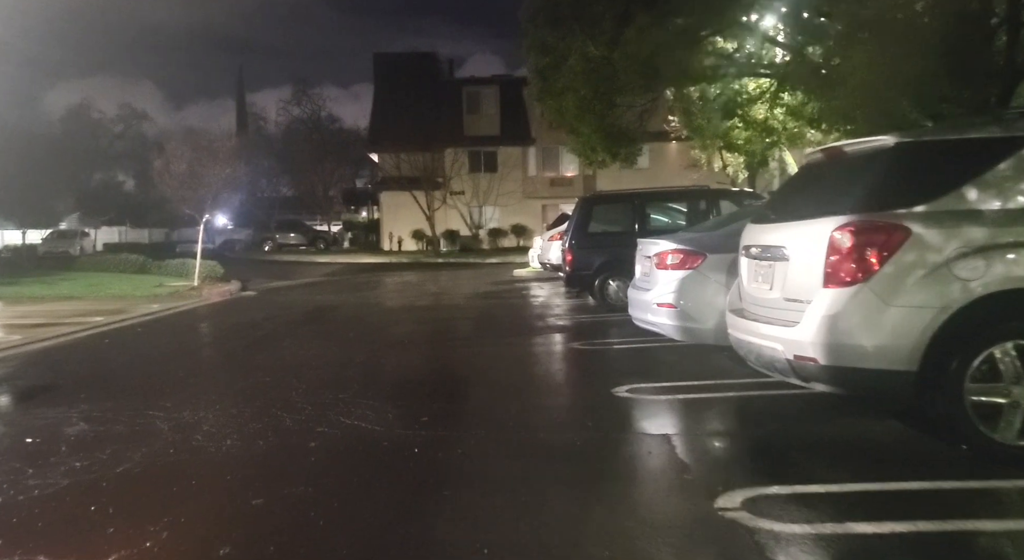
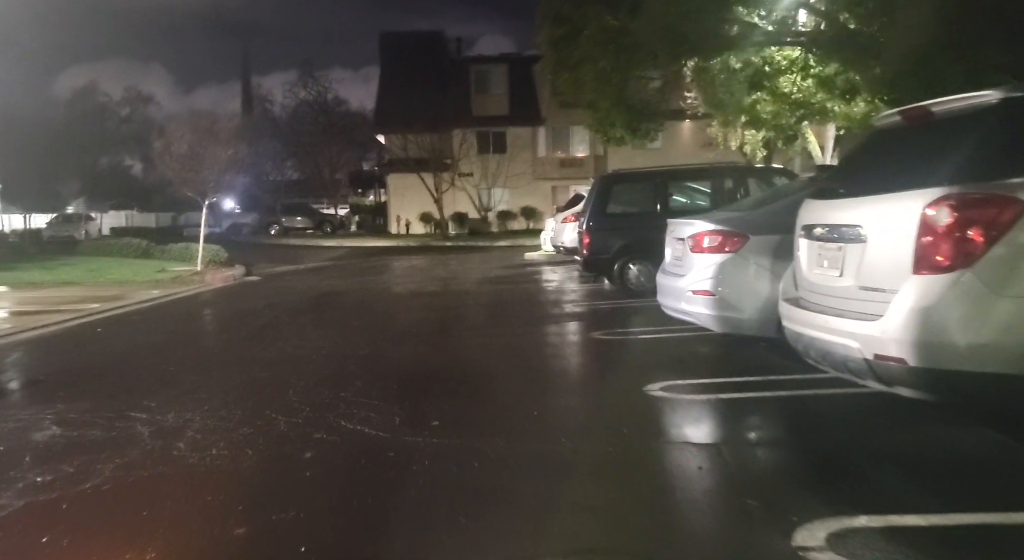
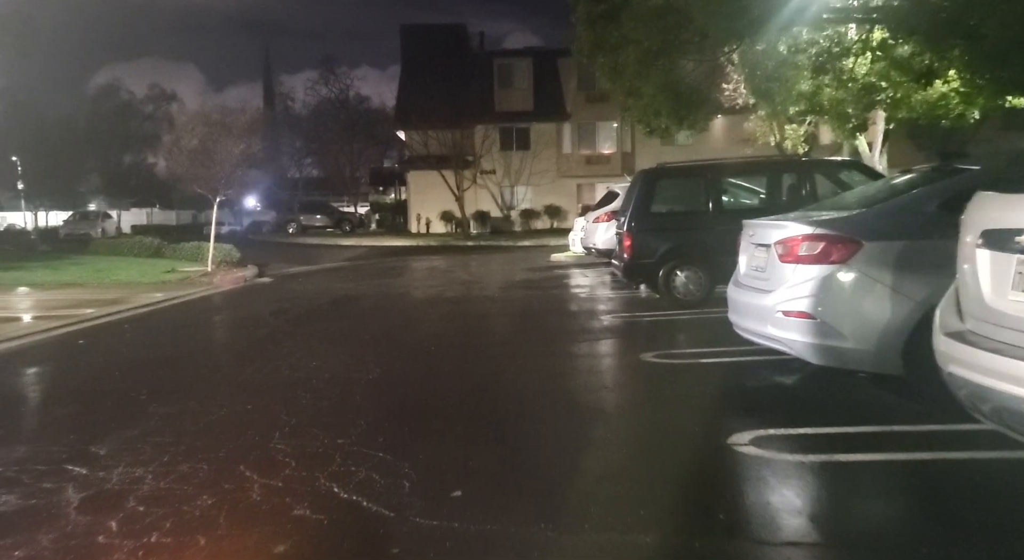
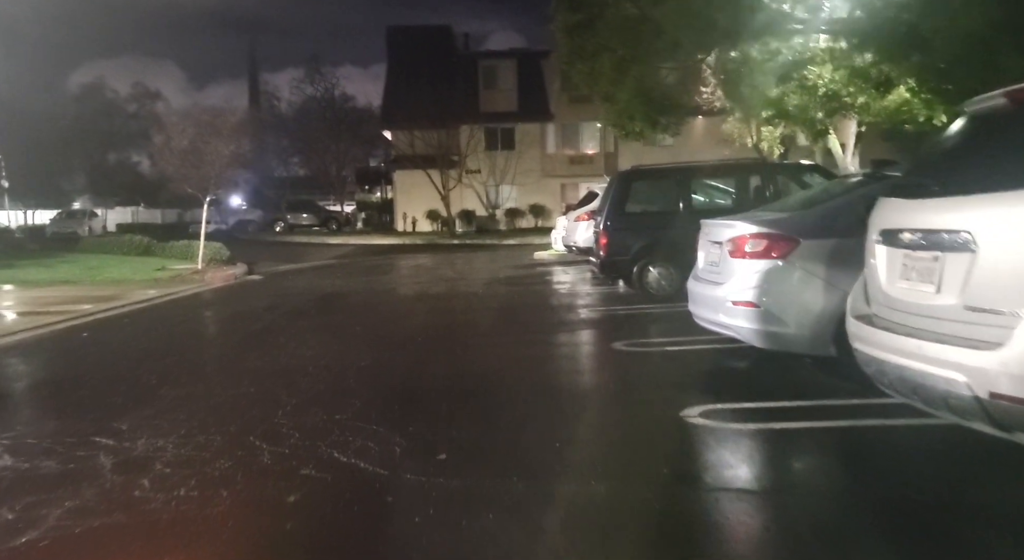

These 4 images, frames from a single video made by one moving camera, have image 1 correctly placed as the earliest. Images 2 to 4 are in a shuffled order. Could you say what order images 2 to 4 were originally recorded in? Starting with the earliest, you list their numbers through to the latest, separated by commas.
2, 4, 3
